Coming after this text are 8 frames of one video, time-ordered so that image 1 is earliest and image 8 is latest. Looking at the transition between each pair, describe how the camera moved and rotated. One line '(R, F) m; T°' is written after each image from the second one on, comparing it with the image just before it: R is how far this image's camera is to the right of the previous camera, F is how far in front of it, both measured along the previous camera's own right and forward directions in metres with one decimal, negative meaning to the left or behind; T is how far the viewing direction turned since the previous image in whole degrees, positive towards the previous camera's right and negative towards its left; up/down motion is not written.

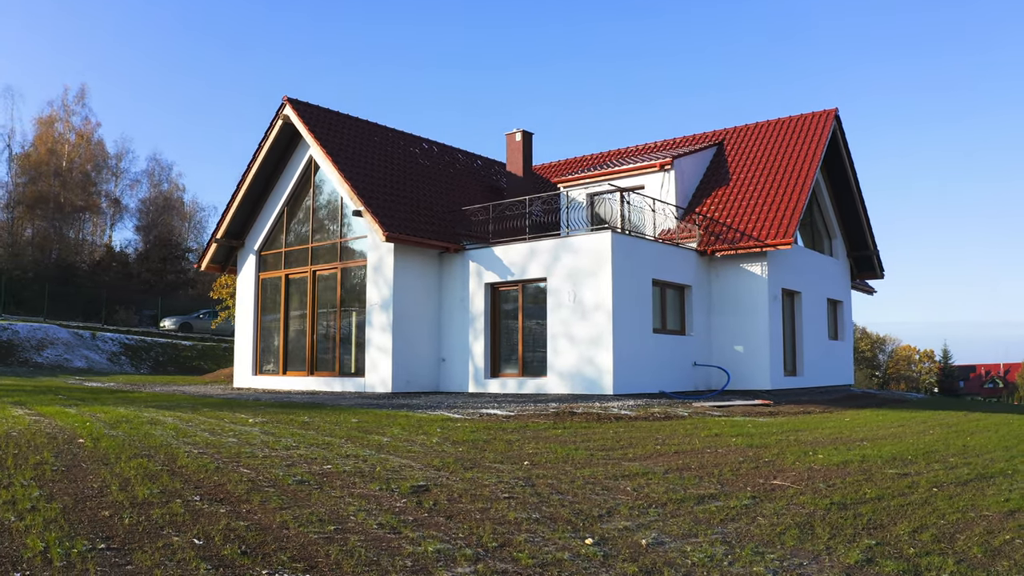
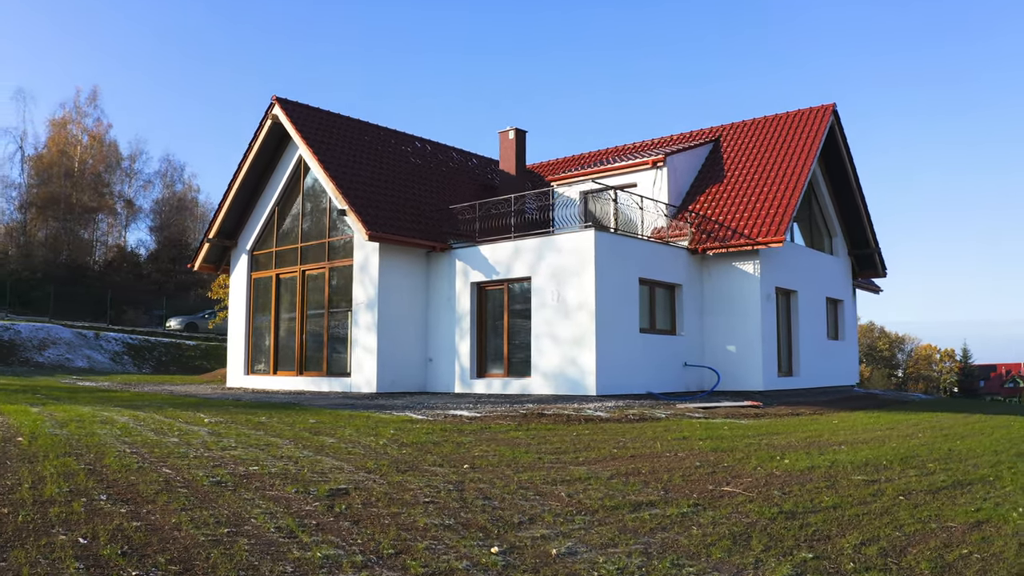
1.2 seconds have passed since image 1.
(+0.7, +0.2) m; -1°
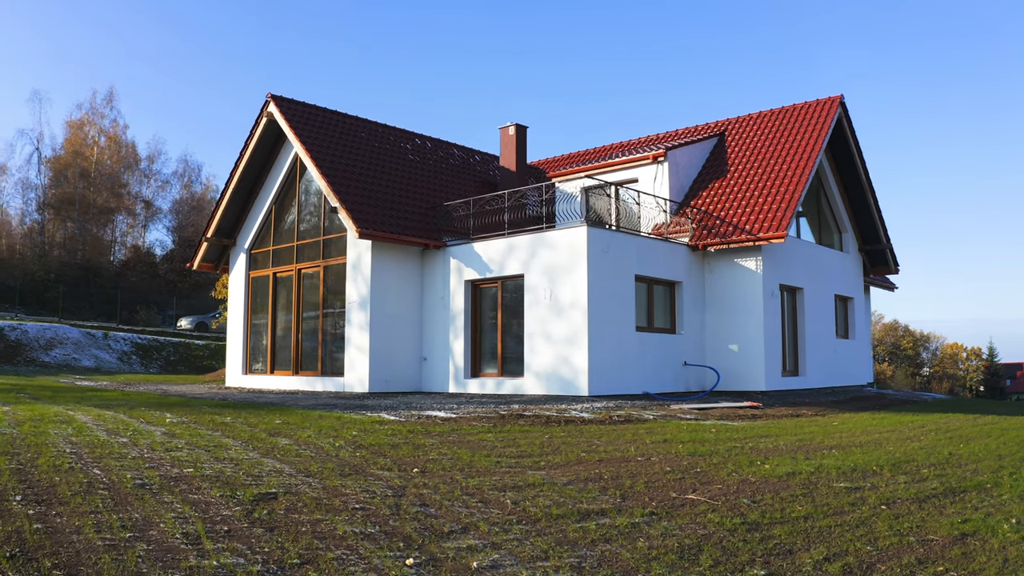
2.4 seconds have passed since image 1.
(+0.6, +0.4) m; -2°
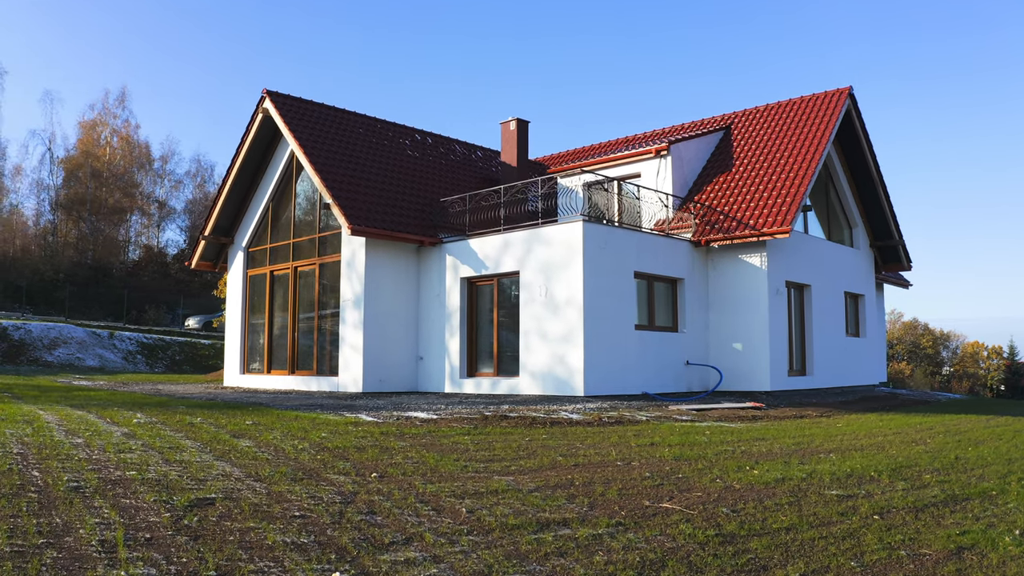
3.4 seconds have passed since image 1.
(+0.4, +0.4) m; -1°
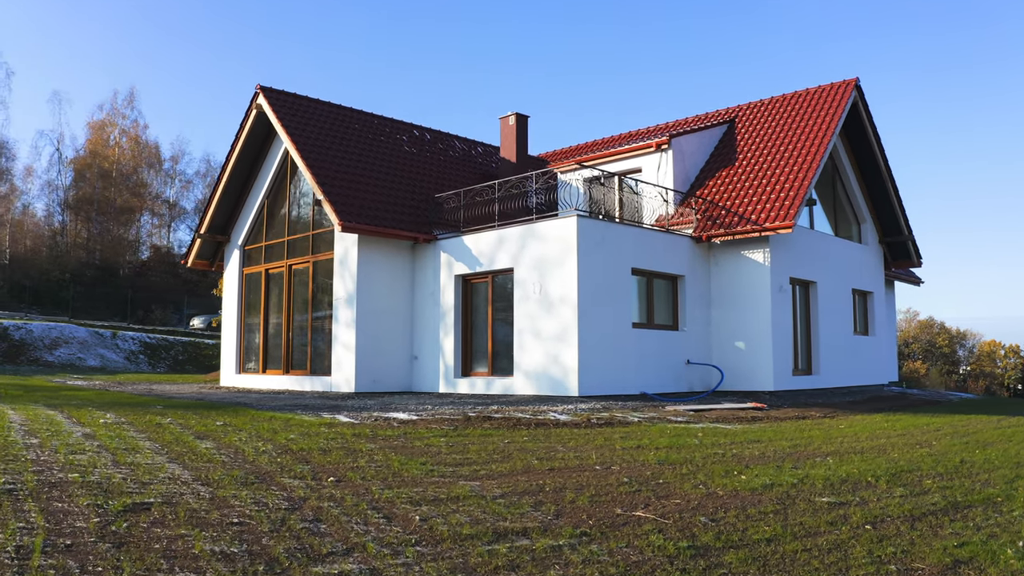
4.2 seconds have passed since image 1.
(+0.4, +0.4) m; -1°
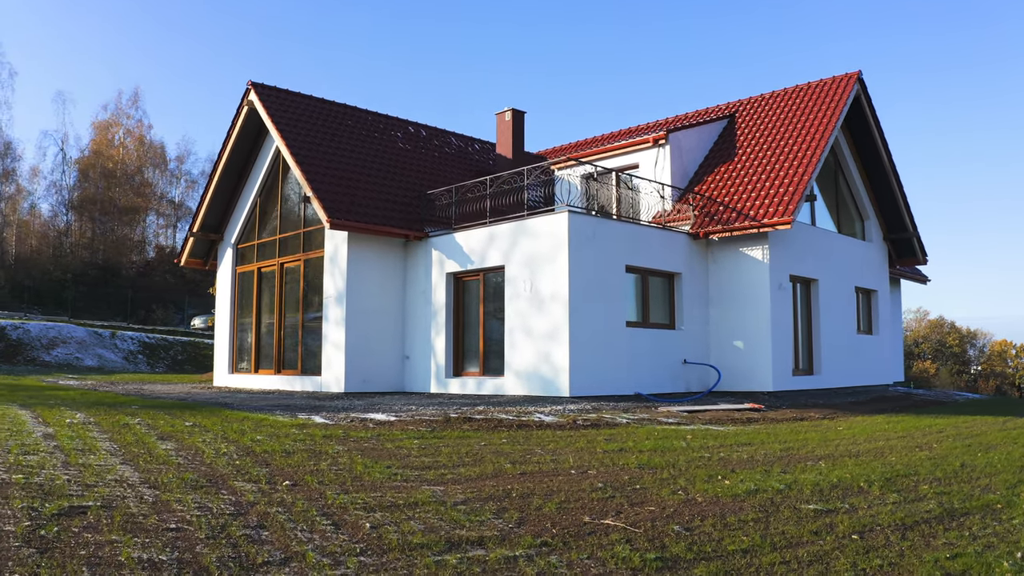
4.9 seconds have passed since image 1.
(+0.3, +0.3) m; -1°
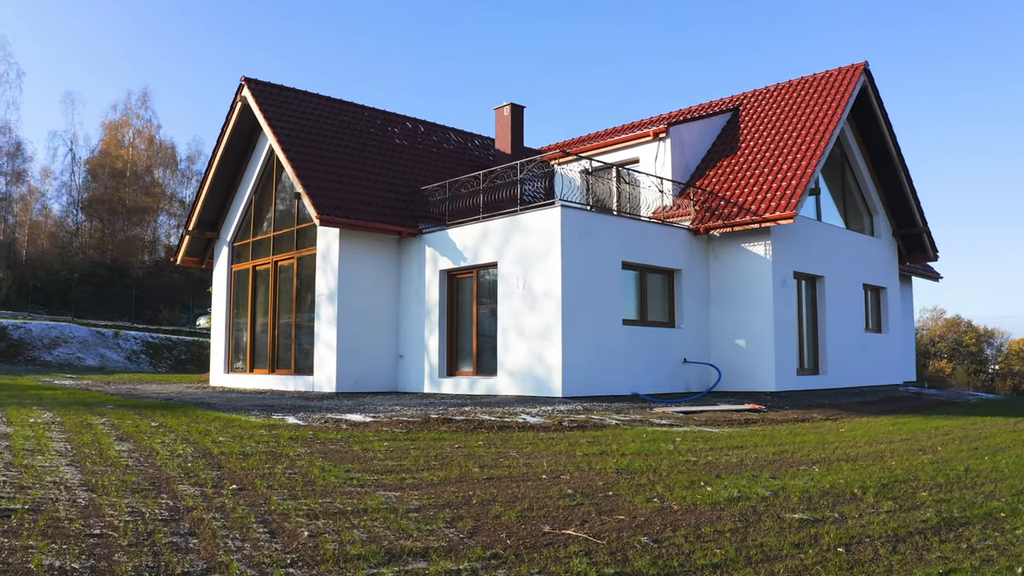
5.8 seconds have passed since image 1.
(+0.4, +0.4) m; -1°
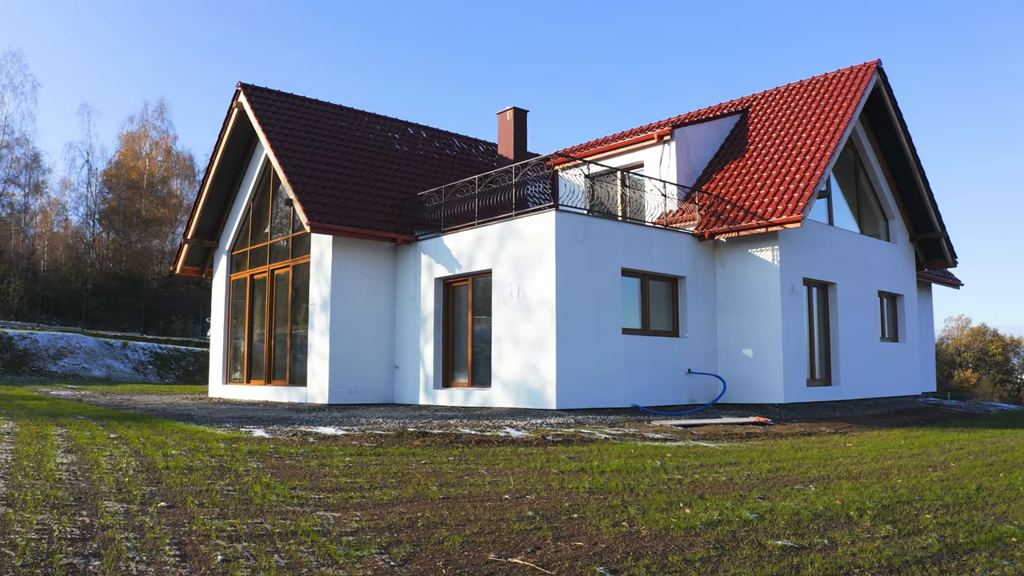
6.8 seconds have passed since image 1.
(+0.5, +0.5) m; -2°
